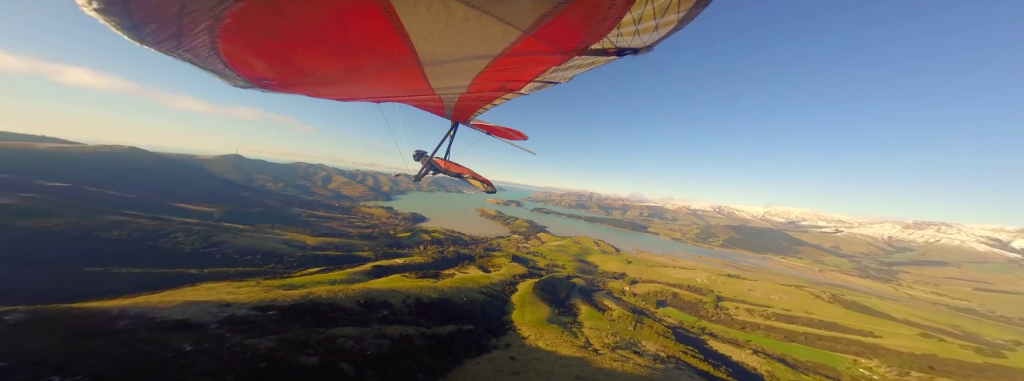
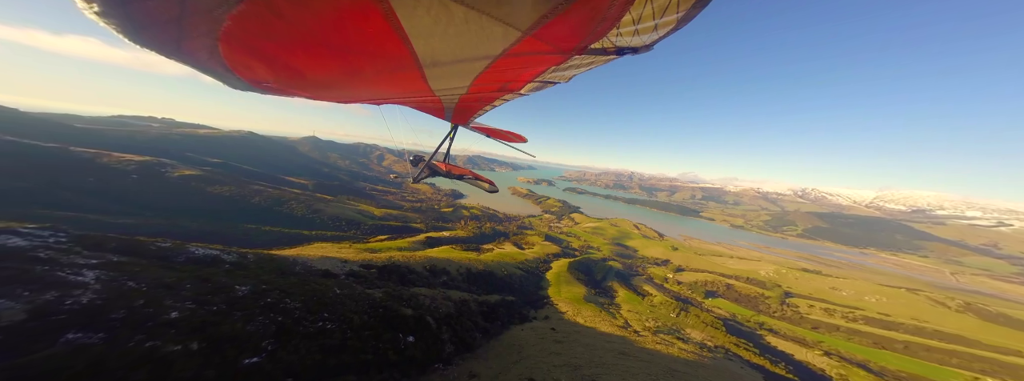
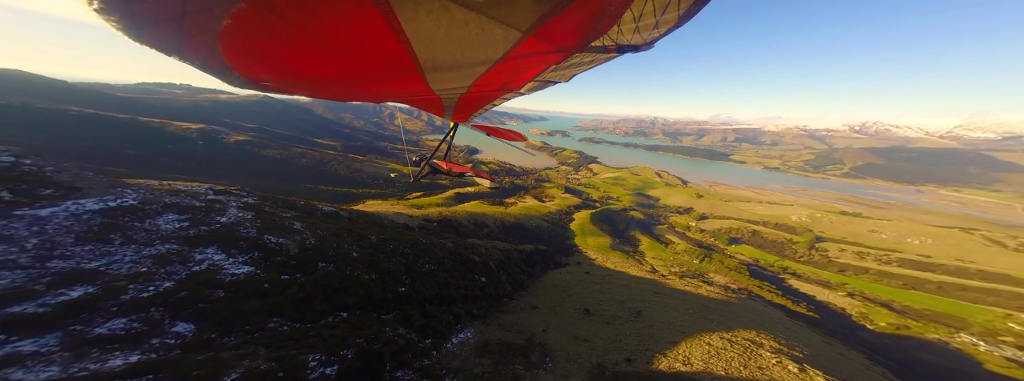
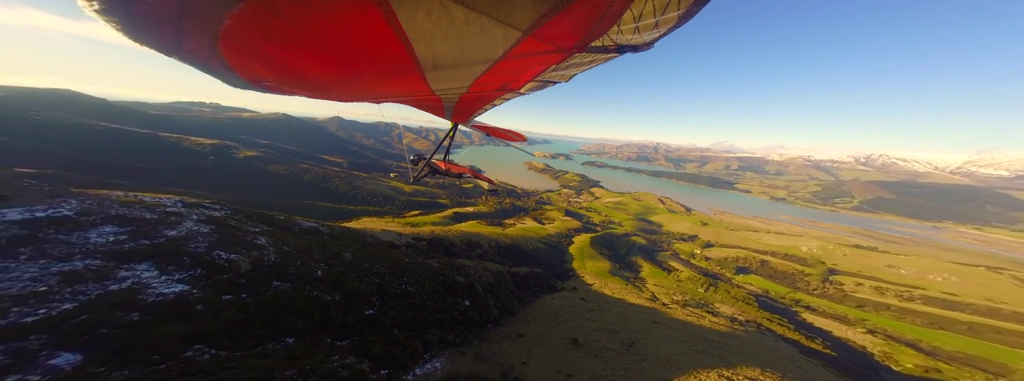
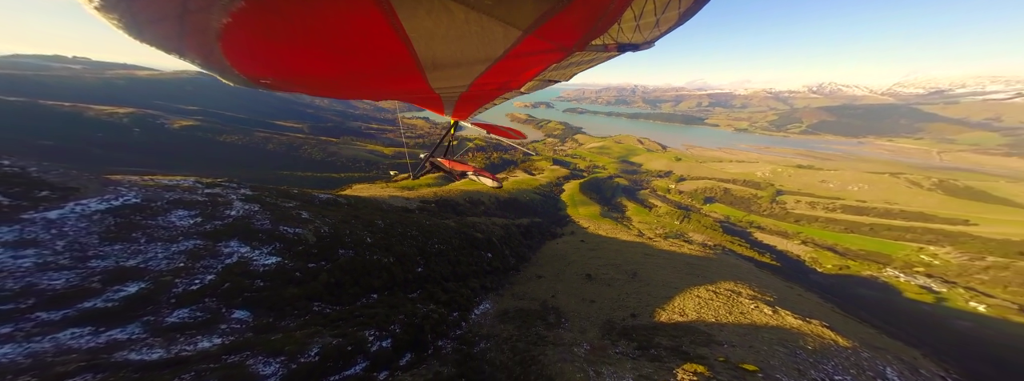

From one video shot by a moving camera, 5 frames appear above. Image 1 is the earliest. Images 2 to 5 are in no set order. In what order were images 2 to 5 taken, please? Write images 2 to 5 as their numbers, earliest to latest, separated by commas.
2, 4, 3, 5
